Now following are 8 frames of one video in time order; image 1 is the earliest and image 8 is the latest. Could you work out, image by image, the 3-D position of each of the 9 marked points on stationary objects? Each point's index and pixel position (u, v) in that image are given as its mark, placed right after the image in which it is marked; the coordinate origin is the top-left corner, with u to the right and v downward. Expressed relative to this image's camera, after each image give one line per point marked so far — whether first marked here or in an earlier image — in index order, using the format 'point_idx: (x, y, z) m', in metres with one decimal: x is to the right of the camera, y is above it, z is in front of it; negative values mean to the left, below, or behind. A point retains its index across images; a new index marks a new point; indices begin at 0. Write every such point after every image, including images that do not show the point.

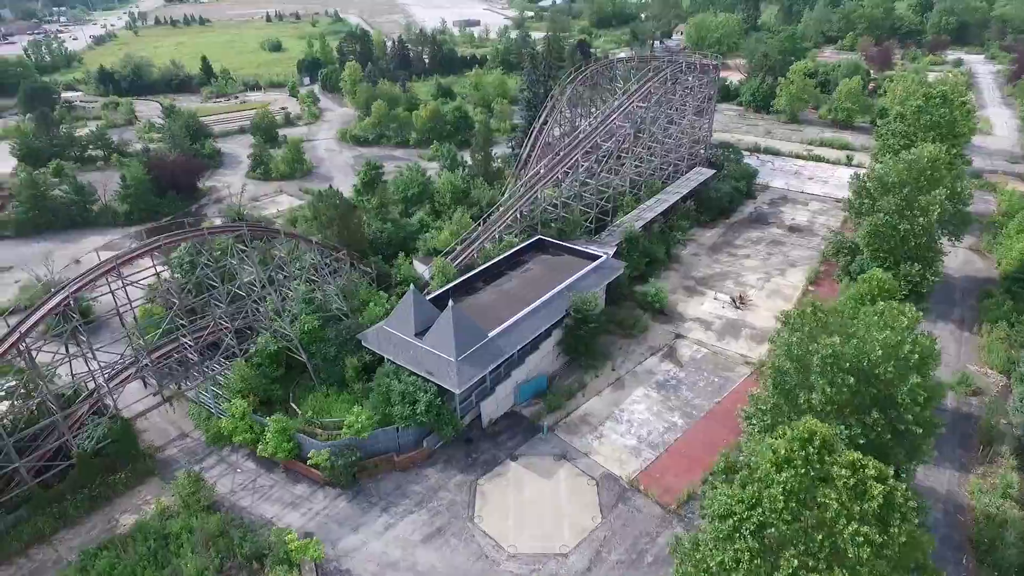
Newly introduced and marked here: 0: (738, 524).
0: (+3.6, -3.7, +9.7) m
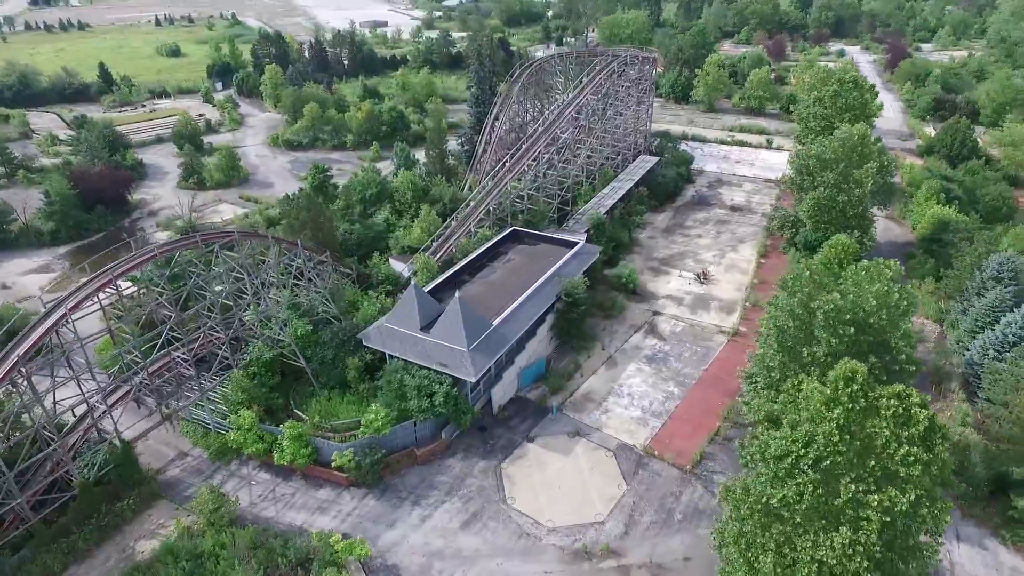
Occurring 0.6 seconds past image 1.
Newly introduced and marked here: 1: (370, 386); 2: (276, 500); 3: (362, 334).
0: (+5.0, -3.0, +10.7) m
1: (-4.2, -2.9, +18.2) m
2: (-6.0, -5.4, +15.6) m
3: (-4.5, -1.4, +18.5) m
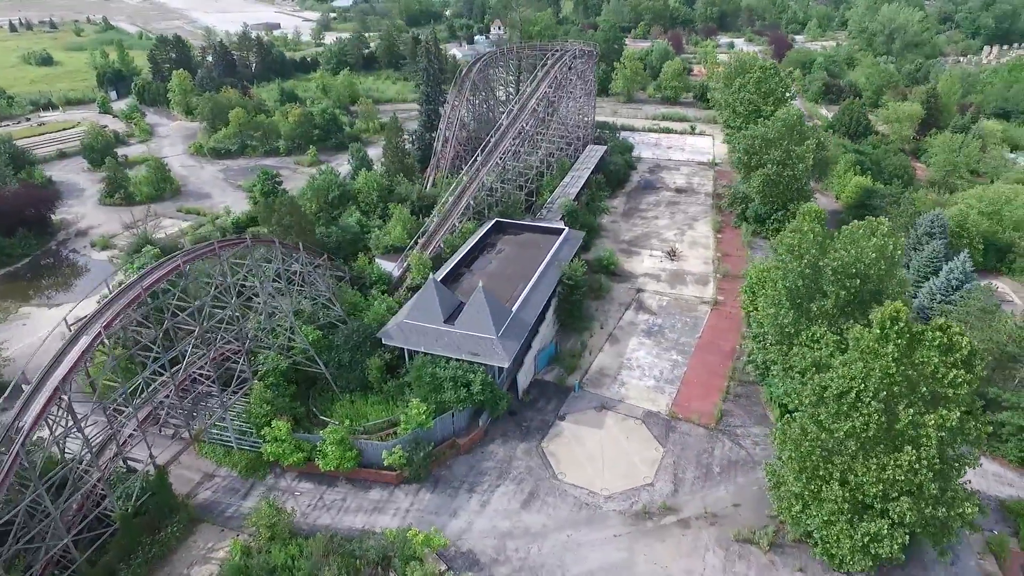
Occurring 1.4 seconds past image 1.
0: (+6.8, -2.1, +12.1) m
1: (-3.4, -2.8, +18.0) m
2: (-4.5, -5.4, +15.2) m
3: (-3.9, -1.4, +18.3) m
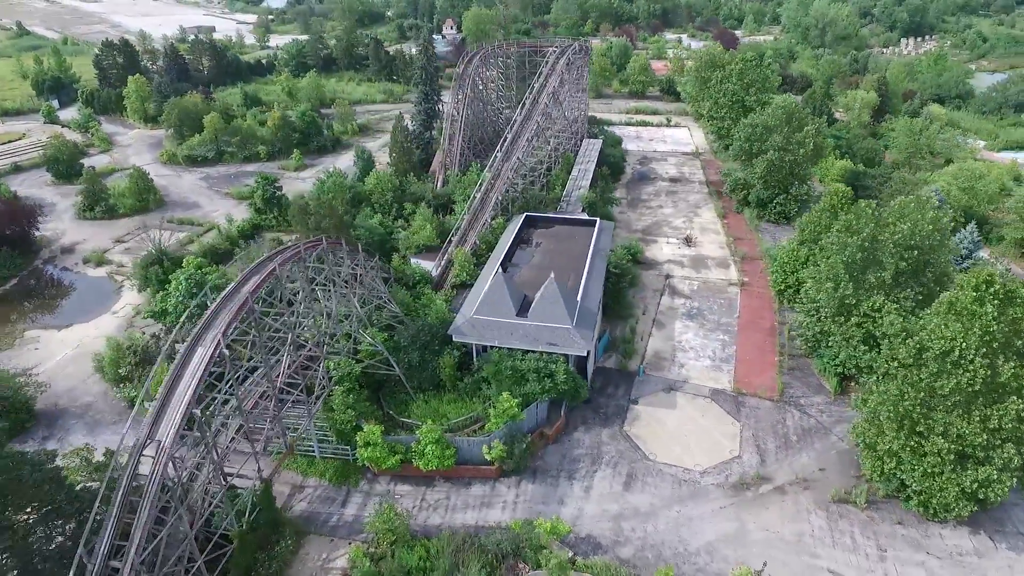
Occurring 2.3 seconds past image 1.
0: (+9.5, -1.4, +13.1) m
1: (-1.2, -2.7, +17.9) m
2: (-1.9, -5.4, +15.0) m
3: (-1.8, -1.3, +18.2) m
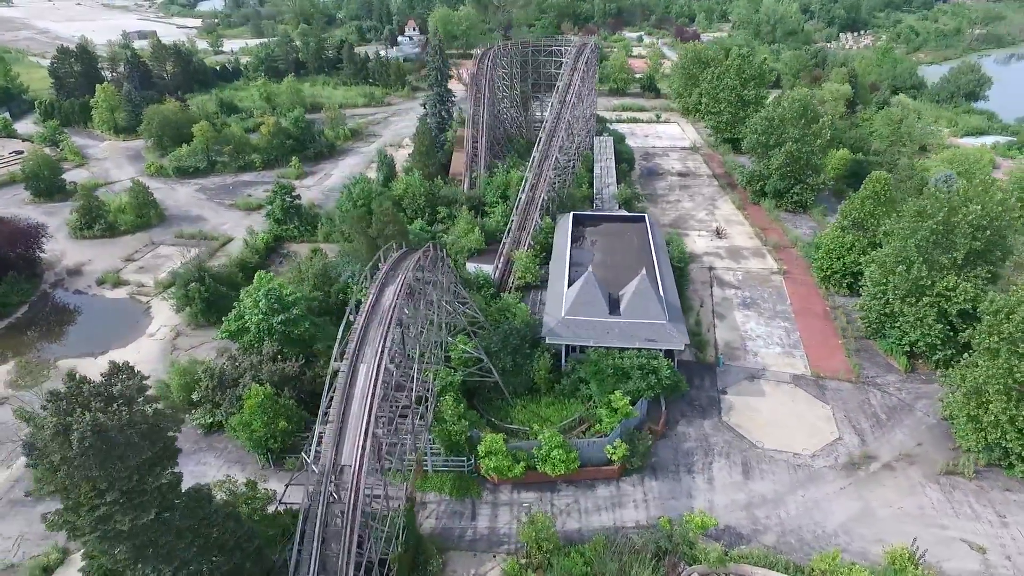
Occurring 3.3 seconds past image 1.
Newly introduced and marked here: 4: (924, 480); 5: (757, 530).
0: (+12.6, -0.9, +13.9) m
1: (+1.6, -2.7, +17.8) m
2: (+1.3, -5.4, +14.8) m
3: (+0.9, -1.3, +17.9) m
4: (+10.6, -5.0, +15.8) m
5: (+5.8, -5.7, +14.4) m
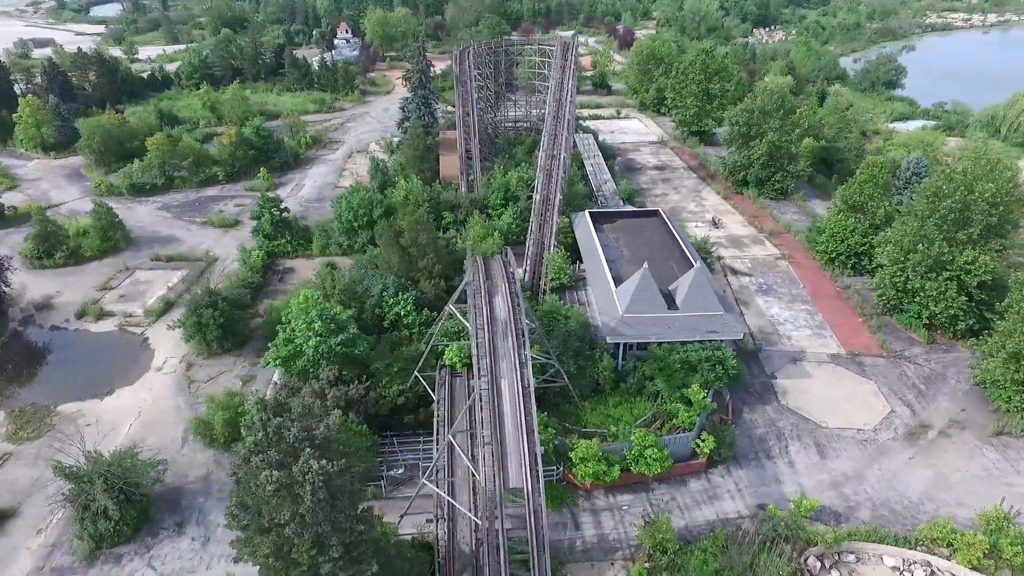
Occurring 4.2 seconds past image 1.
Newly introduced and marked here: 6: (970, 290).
0: (+14.8, 0.0, +15.2) m
1: (+3.5, -2.6, +17.7) m
2: (+3.8, -5.3, +14.7) m
3: (+2.7, -1.3, +17.7) m
4: (+12.8, -4.3, +16.8) m
5: (+8.2, -5.3, +14.9) m
6: (+14.8, -0.1, +19.8) m
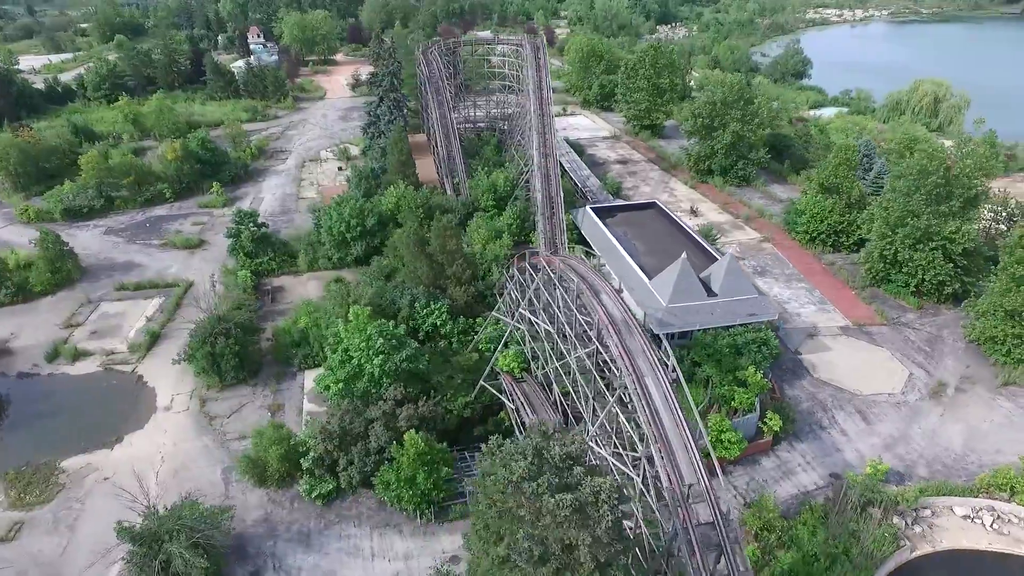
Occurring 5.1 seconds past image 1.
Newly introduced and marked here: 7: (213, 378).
0: (+16.3, +1.1, +17.2) m
1: (+5.0, -2.4, +18.0) m
2: (+5.9, -5.0, +15.1) m
3: (+4.1, -1.1, +18.0) m
4: (+14.5, -3.2, +18.5) m
5: (+10.3, -4.6, +16.0) m
6: (+15.7, +1.1, +21.8) m
7: (-9.2, -2.7, +18.7) m
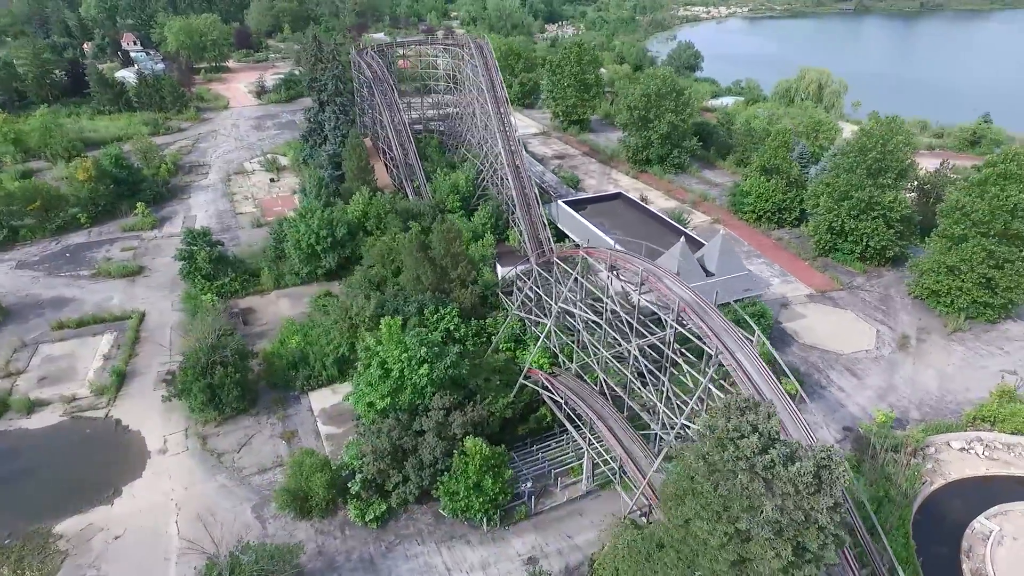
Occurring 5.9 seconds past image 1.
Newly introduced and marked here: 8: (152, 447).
0: (+16.4, +2.7, +19.9) m
1: (+5.6, -1.8, +18.9) m
2: (+7.2, -4.3, +16.2) m
3: (+4.6, -0.6, +18.6) m
4: (+14.8, -1.8, +20.9) m
5: (+11.3, -3.6, +17.7) m
6: (+15.1, +2.6, +24.4) m
7: (-8.4, -3.5, +17.1) m
8: (-9.8, -4.3, +16.7) m
